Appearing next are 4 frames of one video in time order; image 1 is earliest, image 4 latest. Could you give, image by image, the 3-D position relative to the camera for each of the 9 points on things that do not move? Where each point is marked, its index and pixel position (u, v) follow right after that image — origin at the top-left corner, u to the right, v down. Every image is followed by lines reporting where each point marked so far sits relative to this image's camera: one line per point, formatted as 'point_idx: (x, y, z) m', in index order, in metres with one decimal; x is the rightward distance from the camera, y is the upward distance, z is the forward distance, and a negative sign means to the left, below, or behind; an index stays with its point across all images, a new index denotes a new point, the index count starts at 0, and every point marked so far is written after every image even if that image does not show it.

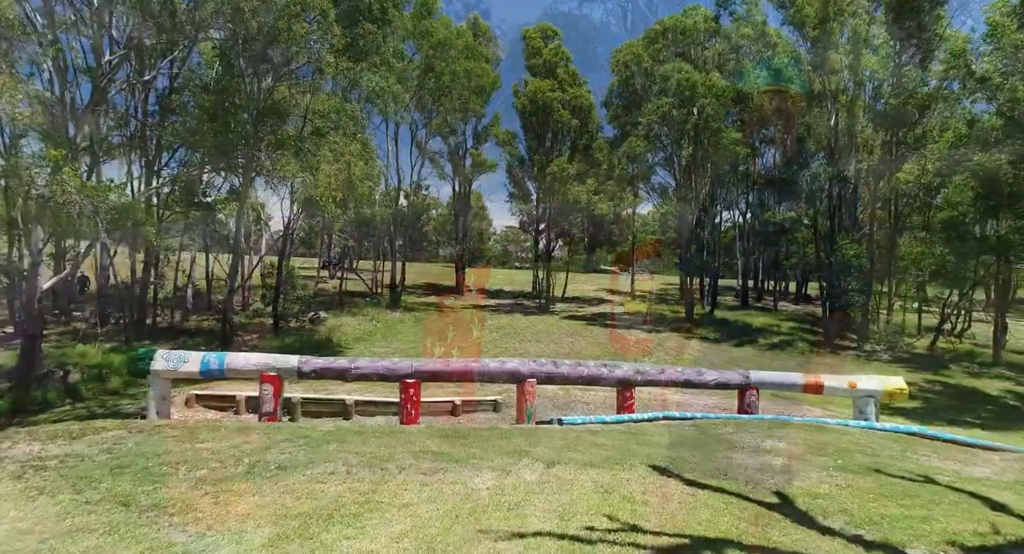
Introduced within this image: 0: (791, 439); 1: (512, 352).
0: (+4.3, -2.5, +8.4) m
1: (0.0, -2.3, +17.2) m
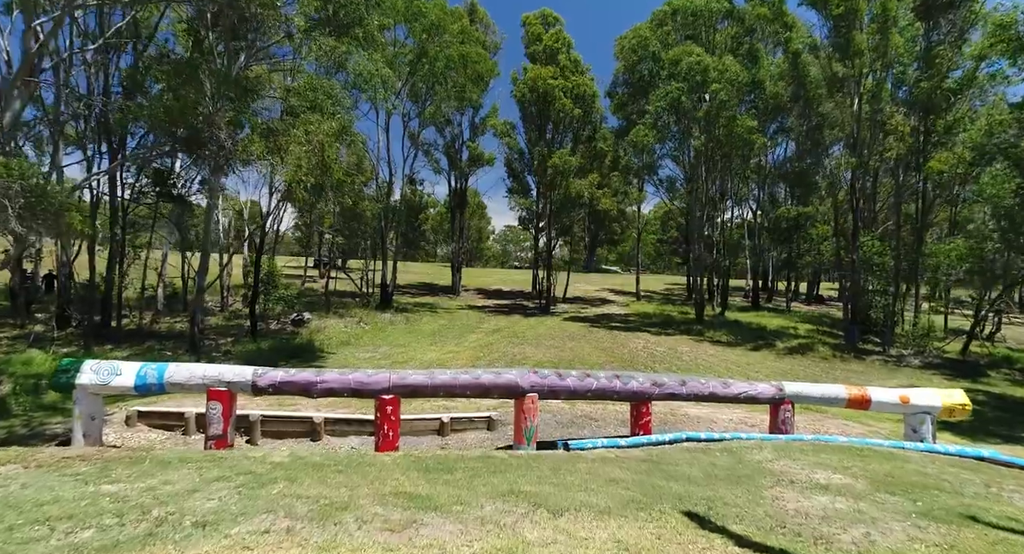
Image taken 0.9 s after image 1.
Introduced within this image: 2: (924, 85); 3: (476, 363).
0: (+4.2, -2.4, +6.9) m
1: (-0.1, -2.3, +15.8) m
2: (+12.8, +6.0, +17.0) m
3: (-1.0, -2.3, +15.0) m
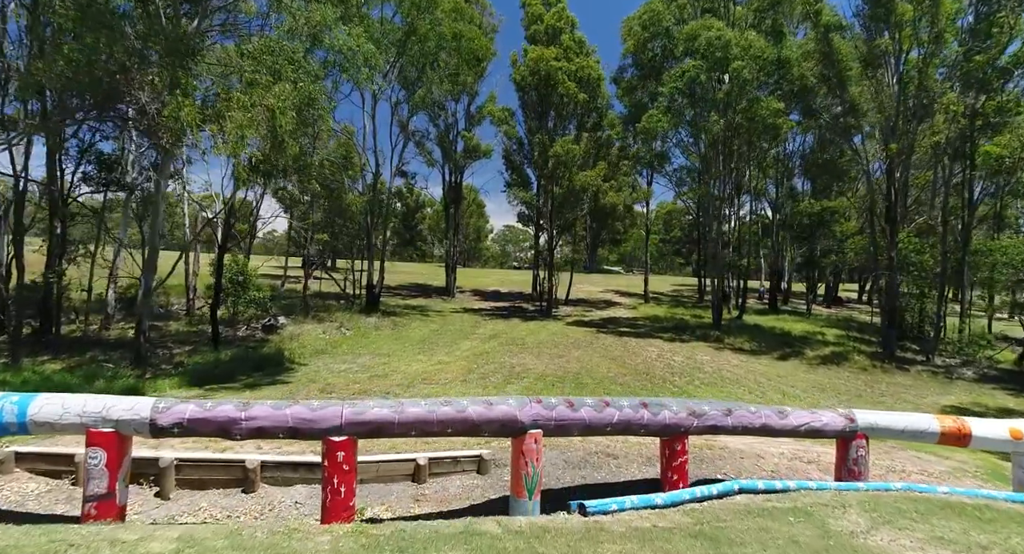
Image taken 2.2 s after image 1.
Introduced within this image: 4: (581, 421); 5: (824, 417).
0: (+4.2, -2.4, +4.9) m
1: (-0.1, -2.3, +13.7) m
2: (+12.7, +6.0, +15.0) m
3: (-1.0, -2.3, +13.0) m
4: (+0.8, -1.7, +6.5) m
5: (+4.1, -1.8, +7.2) m
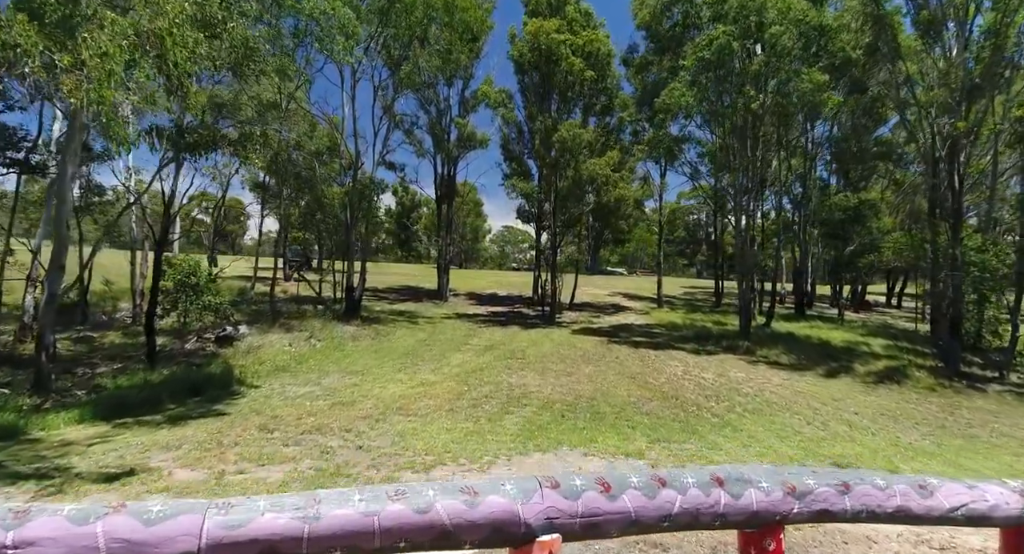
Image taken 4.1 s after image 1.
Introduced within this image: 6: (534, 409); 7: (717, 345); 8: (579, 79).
0: (+4.2, -2.4, +2.3) m
1: (-0.2, -2.3, +11.2) m
2: (+12.7, +5.9, +12.5) m
3: (-1.1, -2.4, +10.4) m
4: (+0.8, -1.7, +3.9) m
5: (+4.1, -1.9, +4.7) m
6: (+0.4, -2.4, +10.2) m
7: (+6.4, -2.0, +17.0) m
8: (+2.4, +7.1, +19.7) m
